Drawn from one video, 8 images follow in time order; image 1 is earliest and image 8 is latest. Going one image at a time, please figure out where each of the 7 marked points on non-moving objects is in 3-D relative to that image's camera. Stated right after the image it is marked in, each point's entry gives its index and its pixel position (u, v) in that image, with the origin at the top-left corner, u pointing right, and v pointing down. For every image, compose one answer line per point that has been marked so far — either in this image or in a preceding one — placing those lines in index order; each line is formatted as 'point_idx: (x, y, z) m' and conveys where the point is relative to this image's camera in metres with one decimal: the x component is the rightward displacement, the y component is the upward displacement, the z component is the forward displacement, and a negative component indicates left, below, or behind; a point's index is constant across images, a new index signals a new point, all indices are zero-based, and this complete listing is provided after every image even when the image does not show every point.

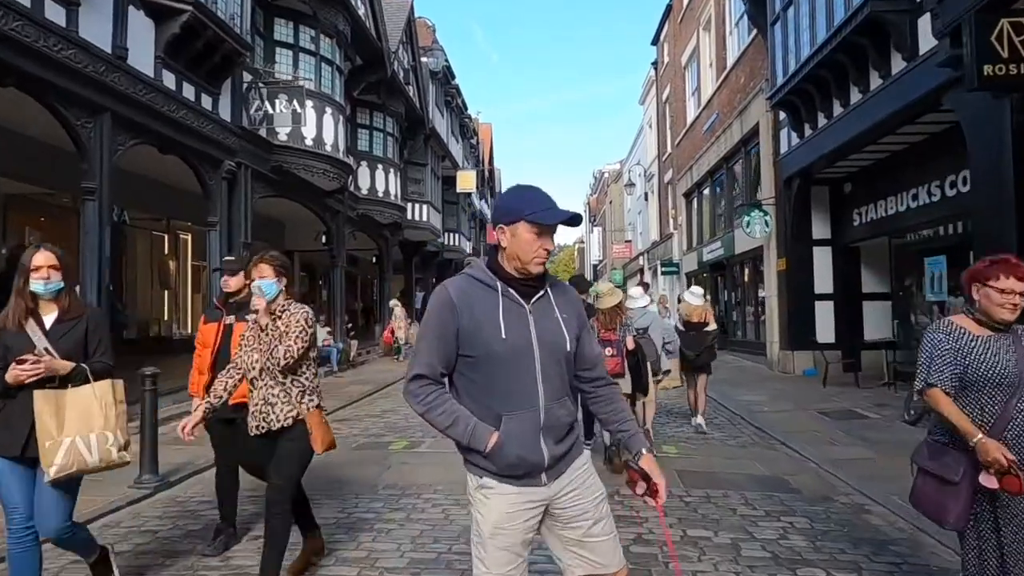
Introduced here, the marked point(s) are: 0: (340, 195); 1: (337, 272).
0: (-4.4, +2.4, +17.0) m
1: (-4.5, +0.4, +17.4) m
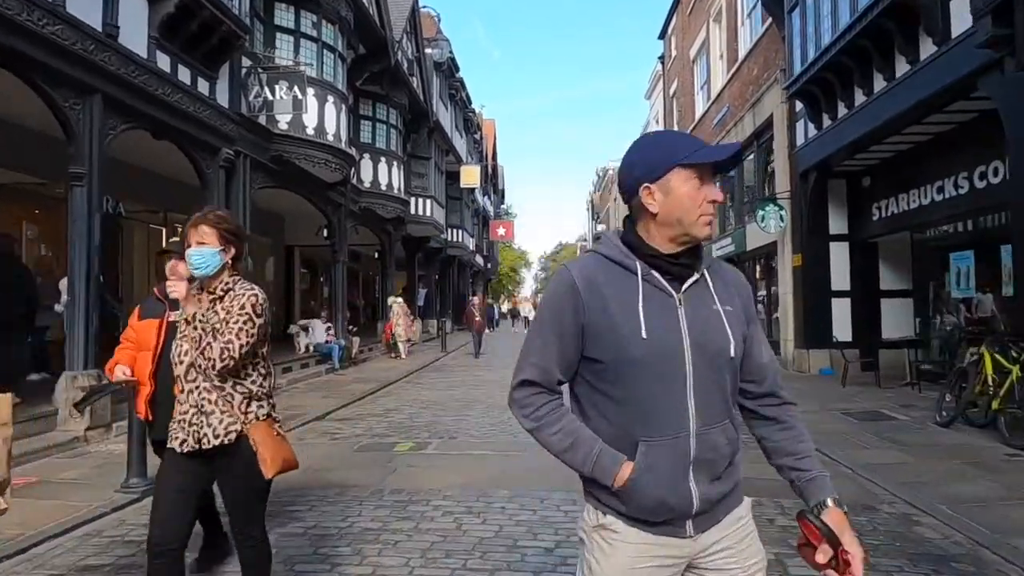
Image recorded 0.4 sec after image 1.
0: (-4.2, +2.5, +16.6) m
1: (-4.3, +0.6, +16.9) m
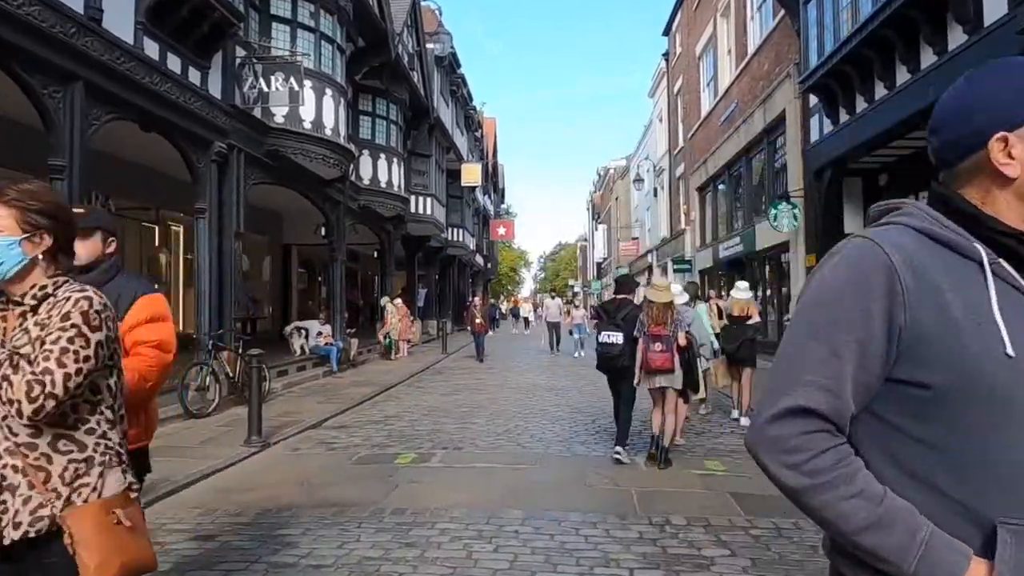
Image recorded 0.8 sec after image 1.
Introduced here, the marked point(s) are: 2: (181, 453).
0: (-4.1, +2.5, +16.1) m
1: (-4.2, +0.6, +16.4) m
2: (-3.7, -1.9, +7.5) m
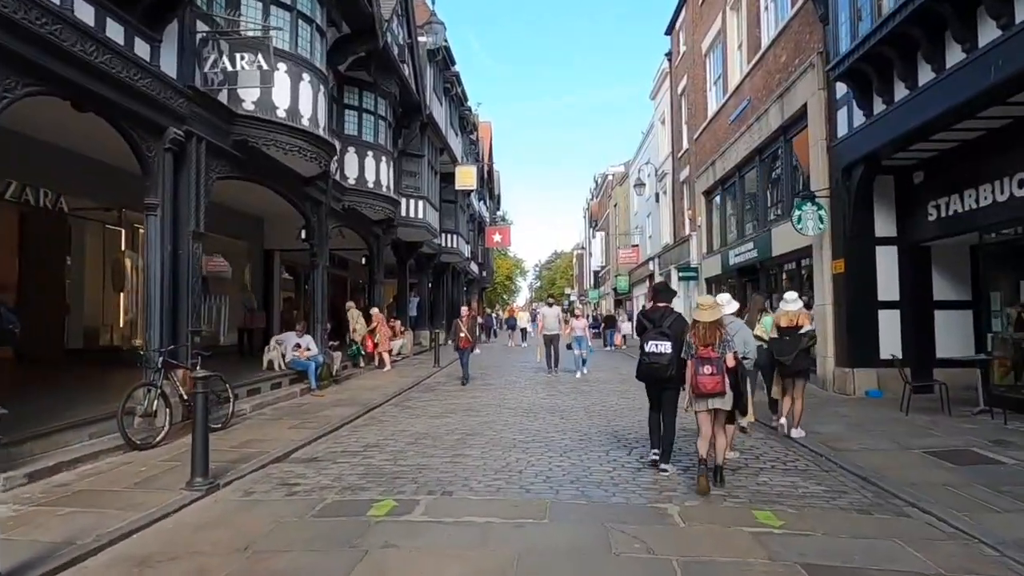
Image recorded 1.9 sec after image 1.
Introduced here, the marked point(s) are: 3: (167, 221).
0: (-4.2, +2.3, +14.7) m
1: (-4.3, +0.4, +15.0) m
2: (-3.7, -1.9, +6.1) m
3: (-4.7, +0.9, +9.1) m
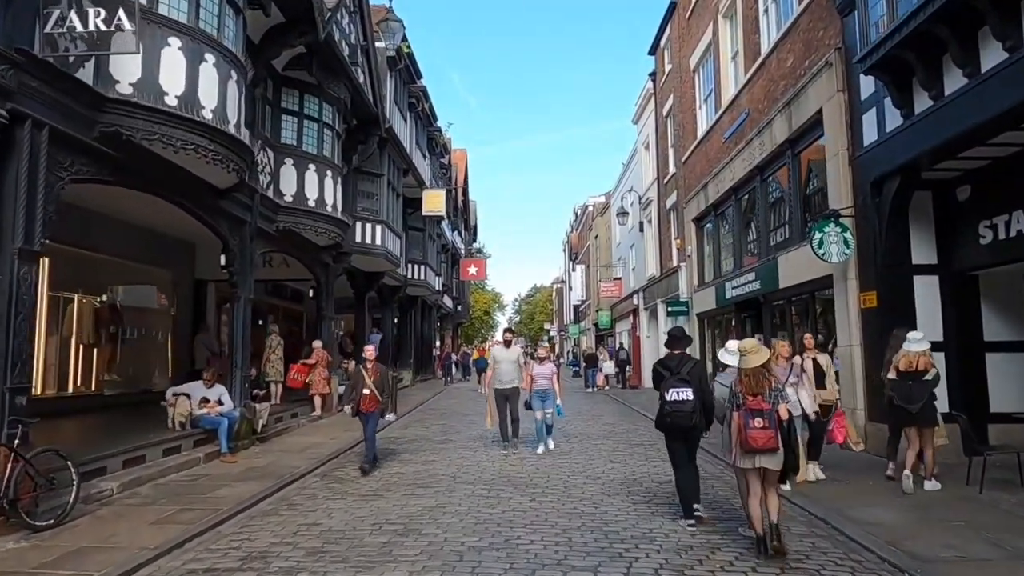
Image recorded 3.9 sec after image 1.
0: (-4.8, +1.6, +12.1) m
1: (-4.9, -0.3, +12.3) m
2: (-4.1, -2.2, +3.3) m
3: (-5.2, +0.5, +6.4) m
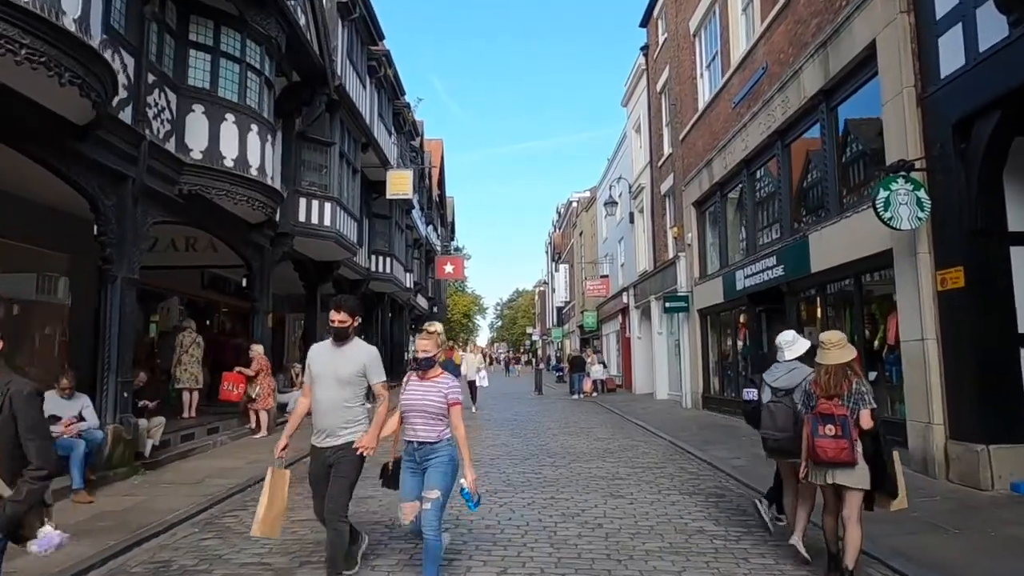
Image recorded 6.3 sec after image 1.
0: (-5.2, +2.0, +9.1) m
1: (-5.4, 0.0, +9.3) m
2: (-4.3, -1.8, +0.3) m
3: (-5.5, +0.9, +3.4) m
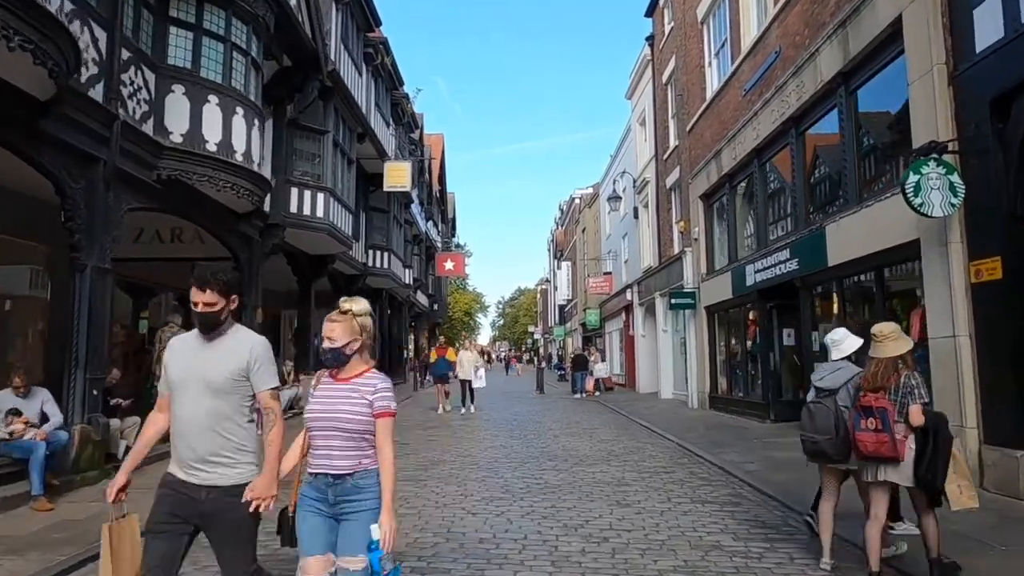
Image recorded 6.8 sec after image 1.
0: (-5.3, +2.1, +8.4) m
1: (-5.4, +0.1, +8.6) m
2: (-4.4, -1.7, -0.3) m
3: (-5.5, +1.0, +2.8) m
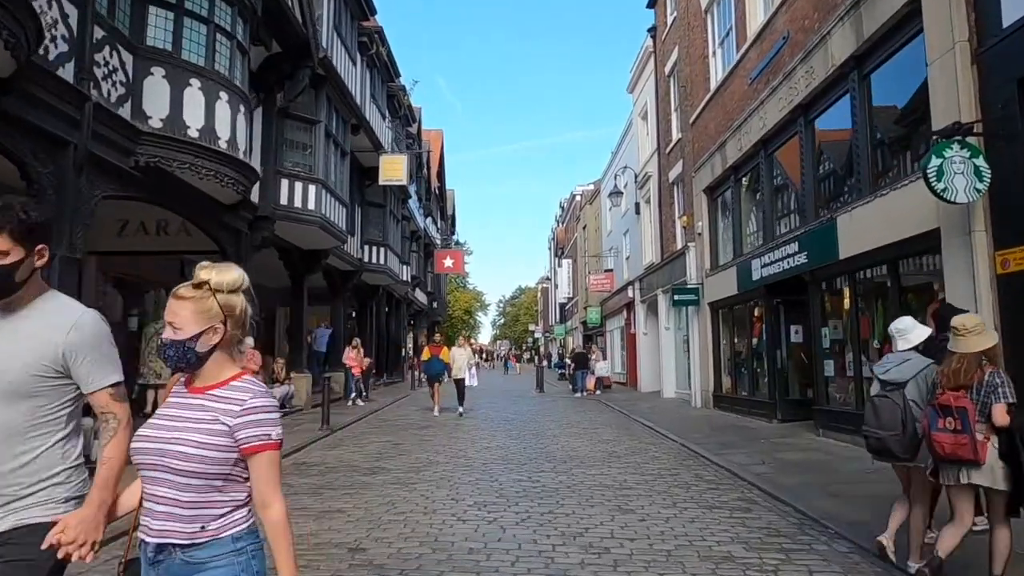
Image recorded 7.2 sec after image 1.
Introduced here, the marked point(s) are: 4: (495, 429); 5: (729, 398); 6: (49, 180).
0: (-5.3, +2.2, +7.9) m
1: (-5.5, +0.2, +8.1) m
2: (-4.4, -1.6, -0.8) m
3: (-5.6, +1.1, +2.3) m
4: (-0.4, -3.1, +14.5) m
5: (+5.6, -2.8, +17.2) m
6: (-5.5, +1.3, +8.1) m
